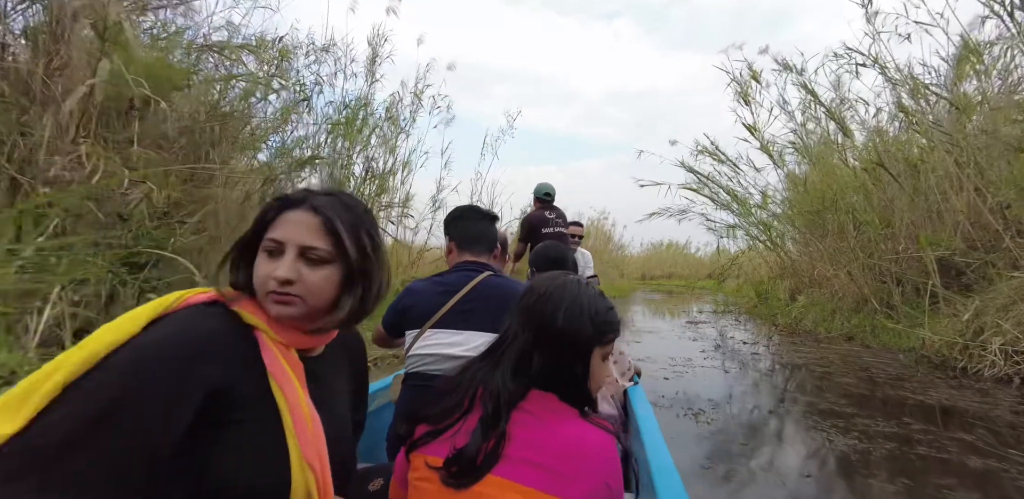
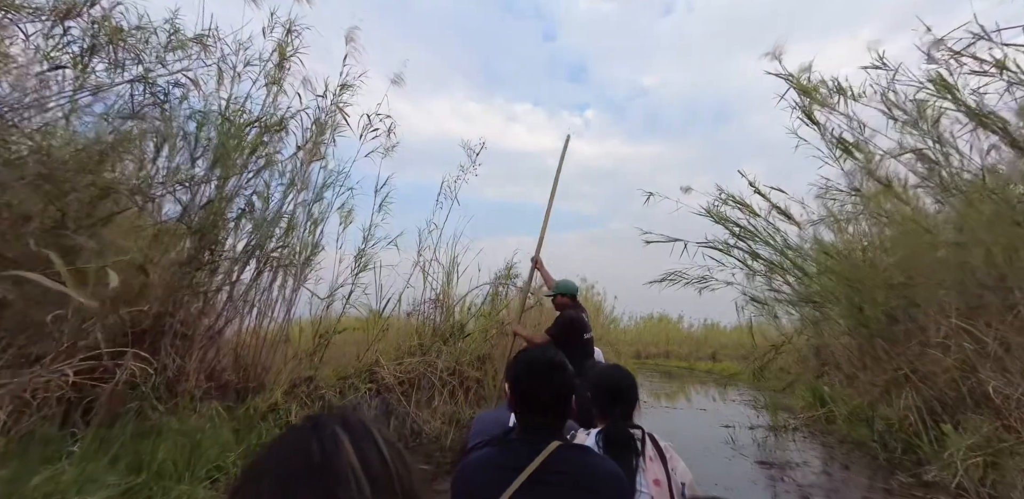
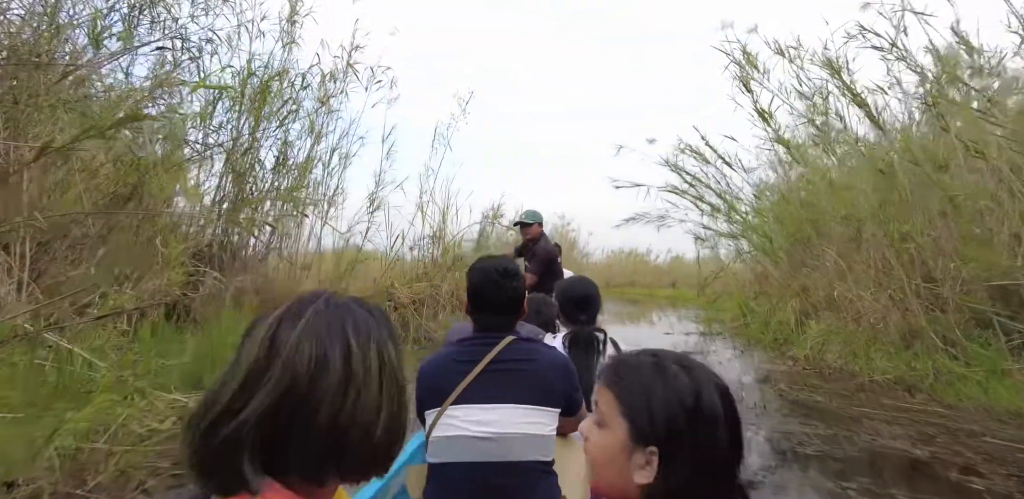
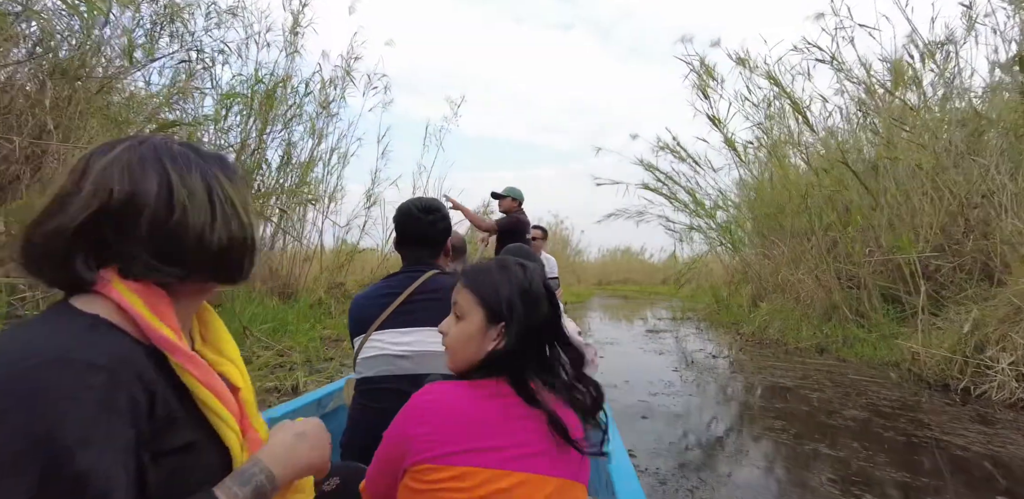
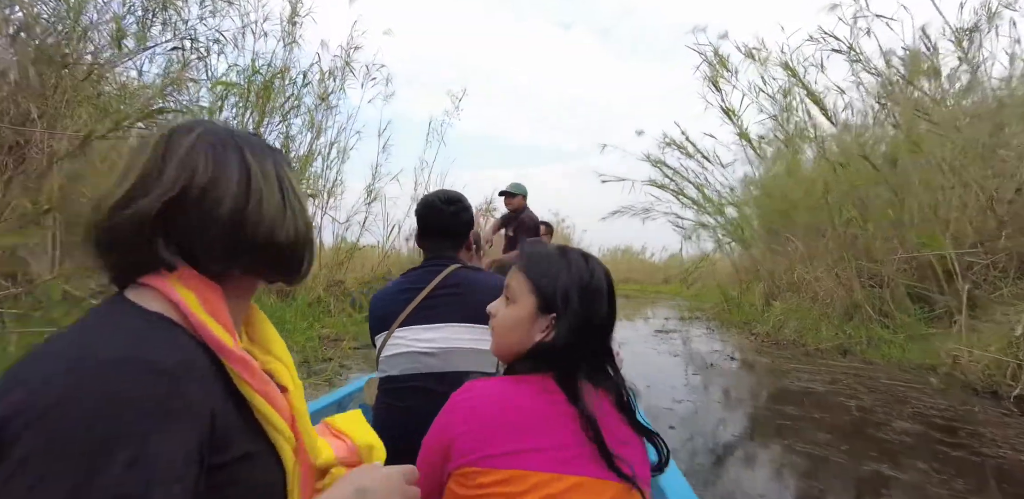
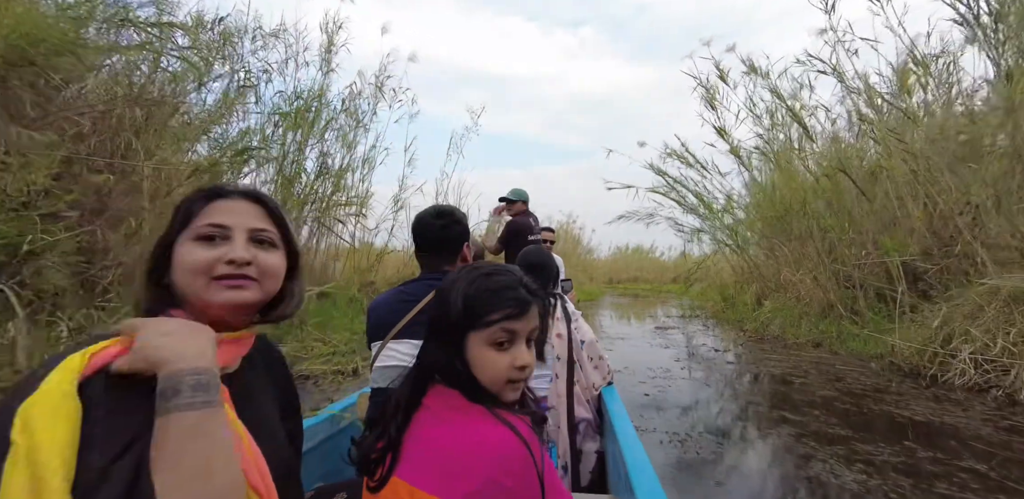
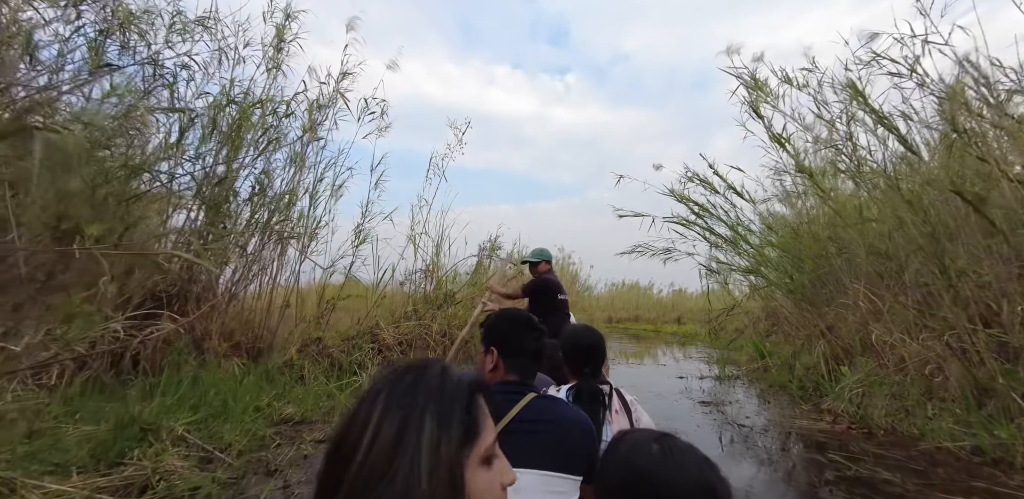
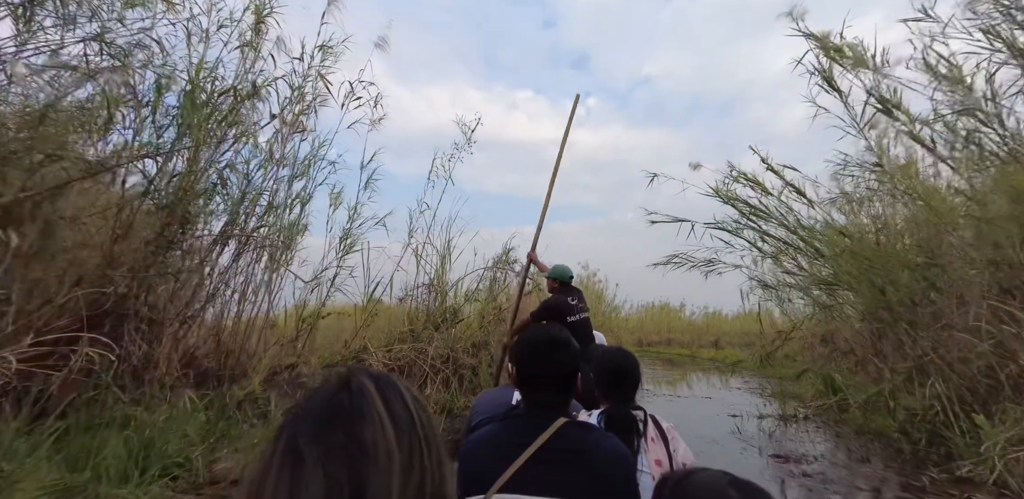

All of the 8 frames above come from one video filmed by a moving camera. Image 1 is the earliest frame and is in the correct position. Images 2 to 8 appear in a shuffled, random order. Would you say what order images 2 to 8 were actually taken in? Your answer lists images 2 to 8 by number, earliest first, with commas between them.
6, 4, 5, 3, 7, 2, 8
